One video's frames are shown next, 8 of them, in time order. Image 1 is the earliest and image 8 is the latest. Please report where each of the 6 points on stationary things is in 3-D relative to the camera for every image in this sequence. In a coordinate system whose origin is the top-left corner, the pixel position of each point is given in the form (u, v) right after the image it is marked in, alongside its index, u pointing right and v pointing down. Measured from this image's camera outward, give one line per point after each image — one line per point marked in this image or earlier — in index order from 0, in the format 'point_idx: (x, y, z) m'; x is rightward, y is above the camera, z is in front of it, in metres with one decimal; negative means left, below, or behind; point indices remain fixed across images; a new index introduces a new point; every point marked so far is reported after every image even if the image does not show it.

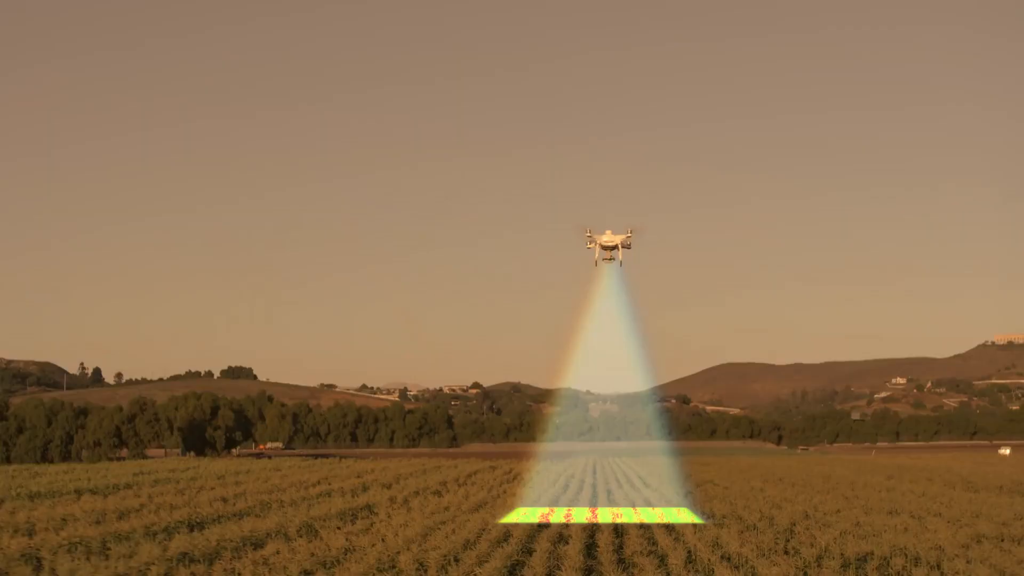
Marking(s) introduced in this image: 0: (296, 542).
0: (-1.6, -1.8, +13.0) m
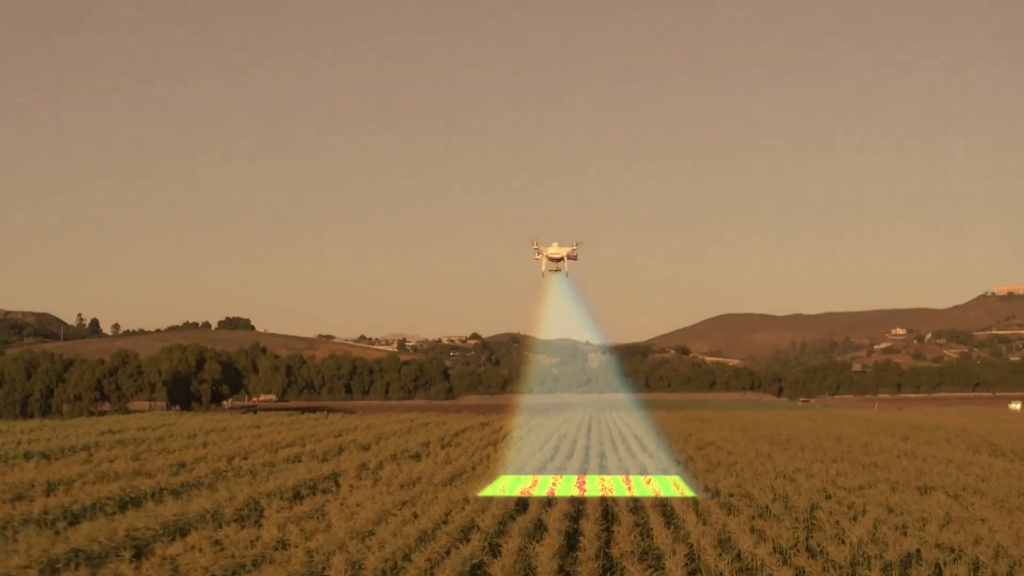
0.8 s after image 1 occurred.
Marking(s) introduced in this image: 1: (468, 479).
0: (-1.8, -1.5, +11.0) m
1: (-0.4, -1.9, +18.2) m
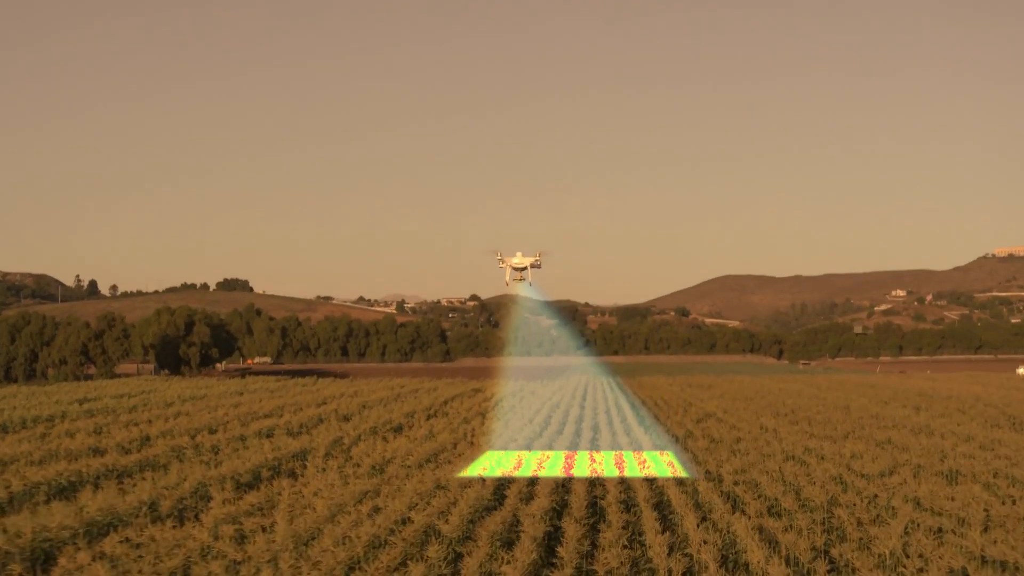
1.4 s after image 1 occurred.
0: (-1.9, -1.3, +9.5) m
1: (-0.6, -1.5, +16.7) m
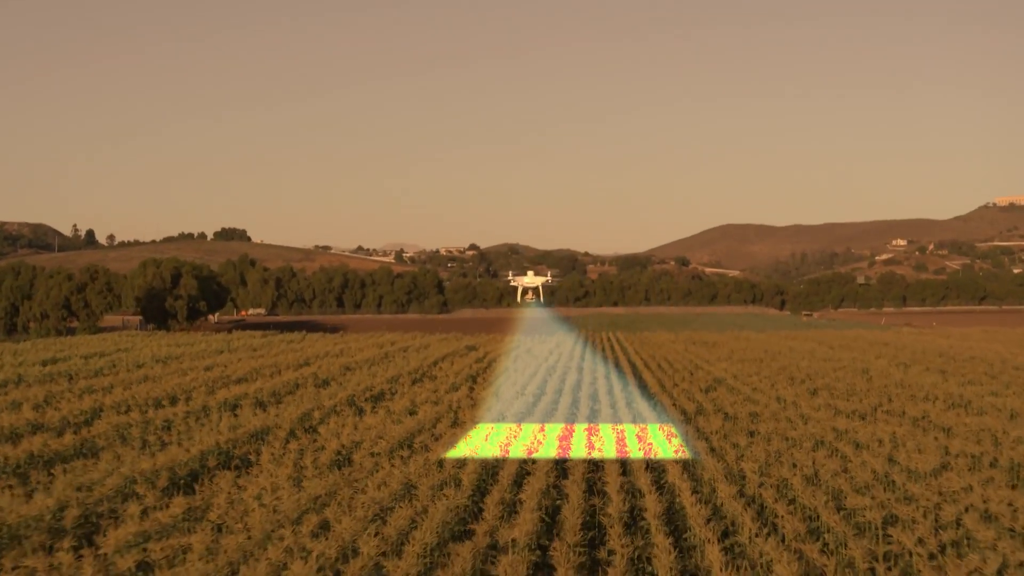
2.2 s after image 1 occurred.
0: (-2.0, -1.2, +7.5) m
1: (-0.7, -1.2, +14.7) m
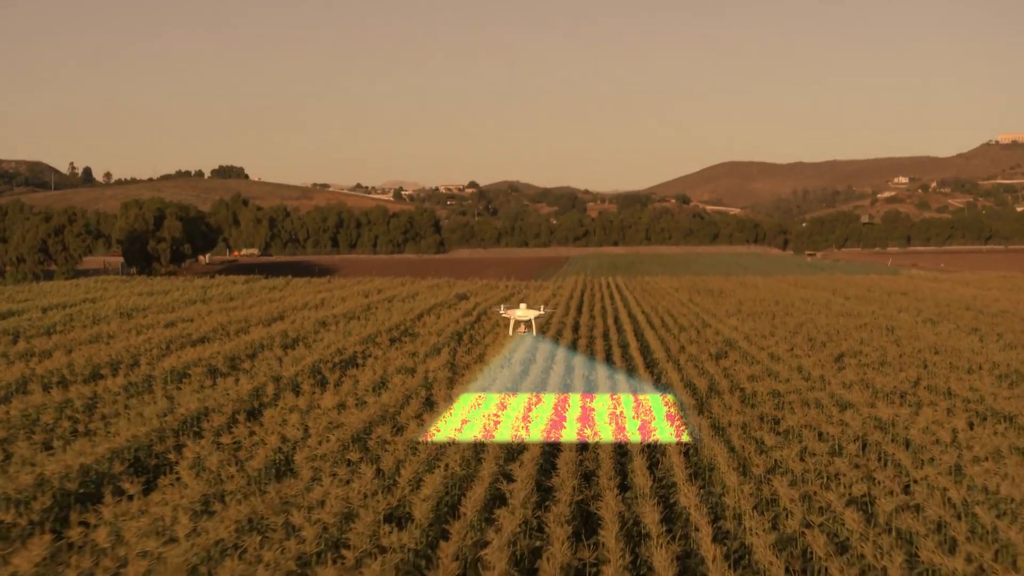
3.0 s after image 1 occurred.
0: (-2.1, -1.1, +5.3) m
1: (-0.8, -0.9, +12.4) m
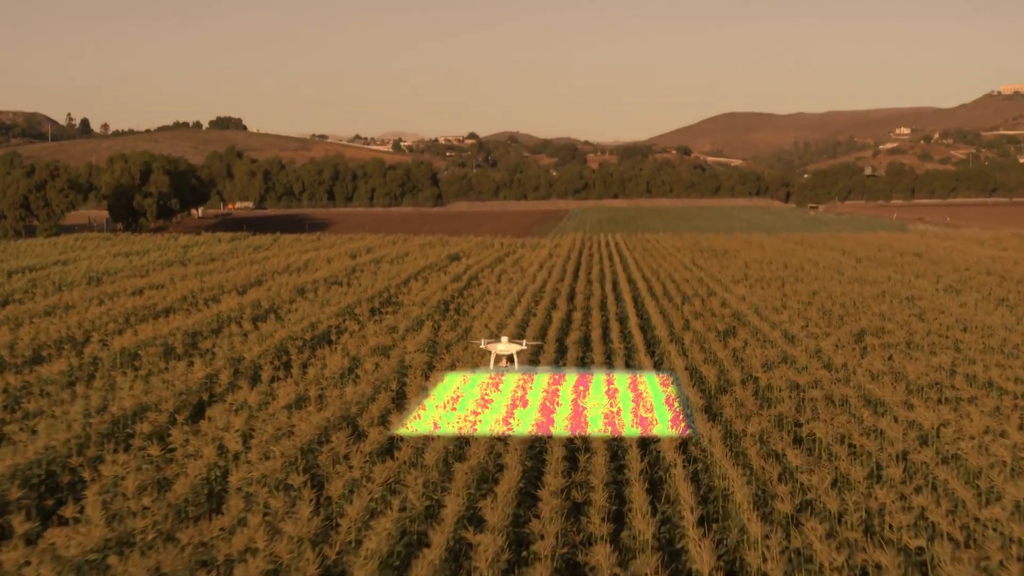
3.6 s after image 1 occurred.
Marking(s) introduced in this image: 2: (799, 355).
0: (-2.3, -1.2, +3.6) m
1: (-0.9, -0.8, +10.8) m
2: (+2.2, -0.5, +13.8) m
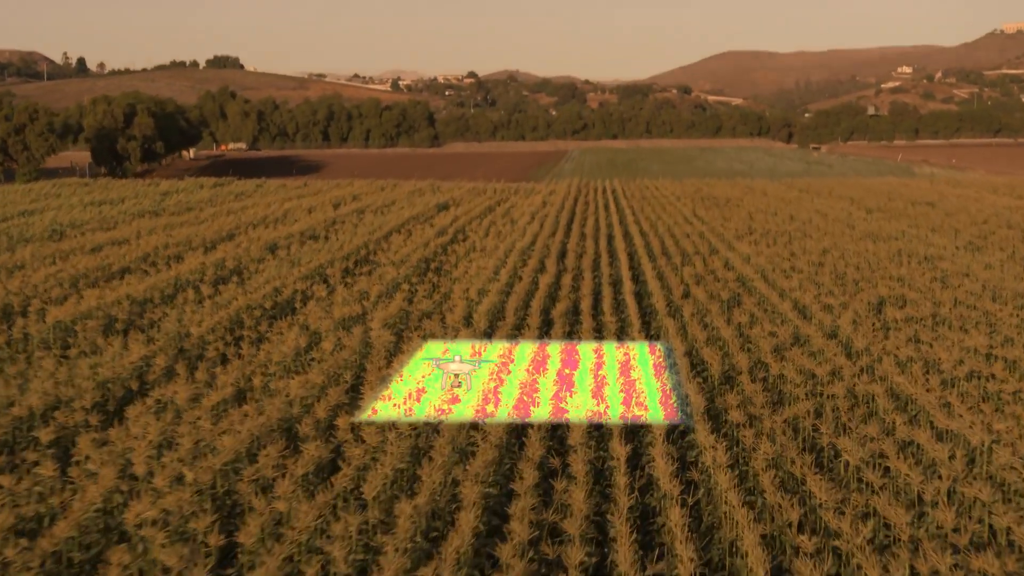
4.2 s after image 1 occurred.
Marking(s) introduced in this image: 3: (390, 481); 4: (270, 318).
0: (-2.4, -1.4, +2.0) m
1: (-1.1, -0.7, +9.2) m
2: (+2.1, -0.3, +12.2) m
3: (-0.5, -0.9, +7.6) m
4: (-2.1, -0.2, +15.4) m
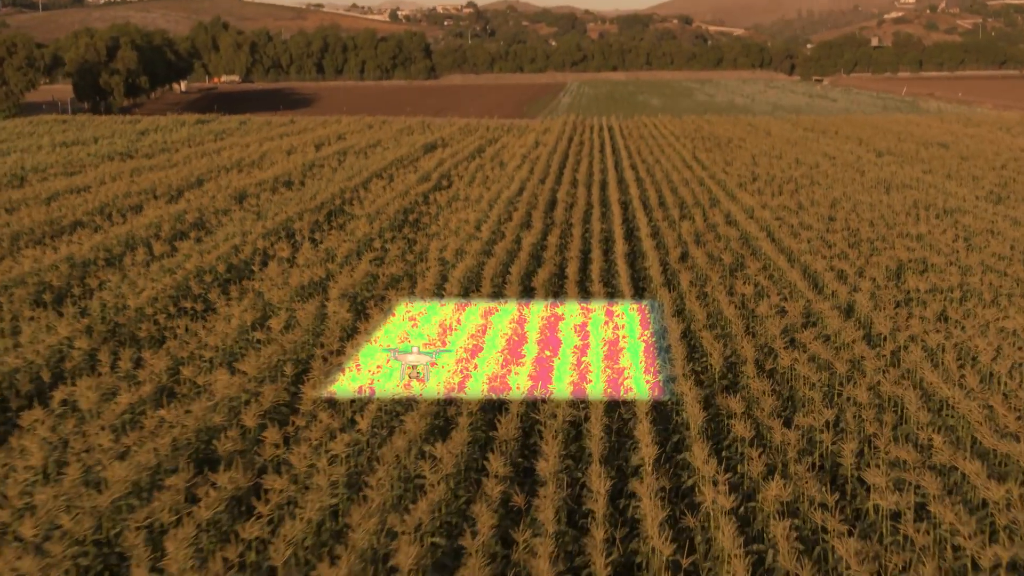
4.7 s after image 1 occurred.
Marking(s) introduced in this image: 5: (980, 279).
0: (-2.6, -1.6, +0.6) m
1: (-1.3, -0.7, +7.7) m
2: (+1.9, -0.2, +10.7) m
3: (-0.7, -0.9, +6.2) m
4: (-2.2, +0.1, +13.9) m
5: (+3.3, +0.1, +12.5) m
